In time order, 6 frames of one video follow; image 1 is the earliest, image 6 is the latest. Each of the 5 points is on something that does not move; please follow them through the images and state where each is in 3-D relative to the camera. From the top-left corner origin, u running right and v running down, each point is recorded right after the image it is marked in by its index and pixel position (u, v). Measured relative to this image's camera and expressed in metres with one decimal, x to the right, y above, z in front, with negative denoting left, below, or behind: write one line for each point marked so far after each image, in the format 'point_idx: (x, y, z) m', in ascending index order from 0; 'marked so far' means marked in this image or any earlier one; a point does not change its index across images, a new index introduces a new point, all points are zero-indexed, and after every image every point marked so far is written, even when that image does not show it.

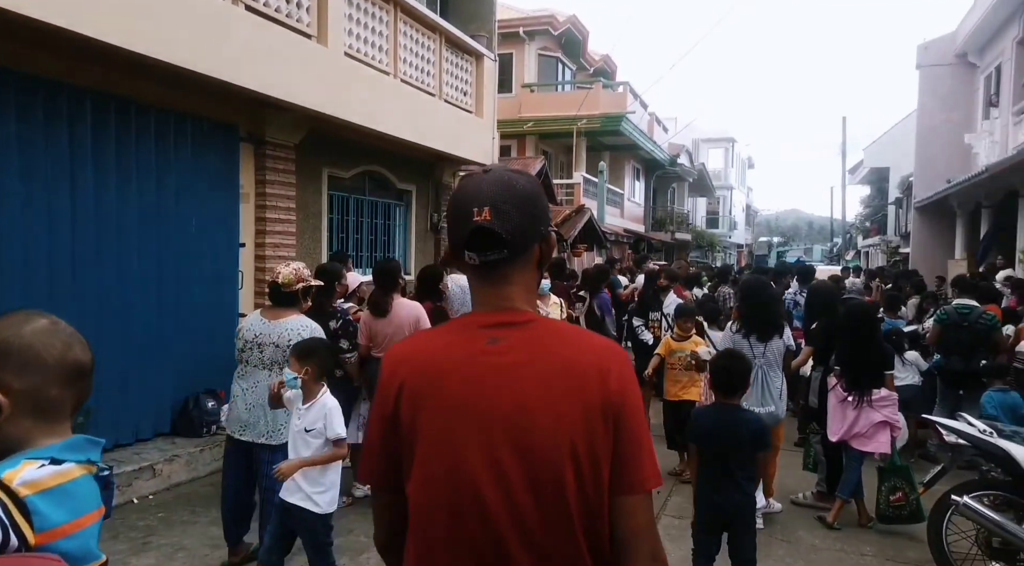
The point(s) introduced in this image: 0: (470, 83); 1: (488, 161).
0: (-0.5, +2.6, +10.1) m
1: (-0.3, +1.6, +10.6) m
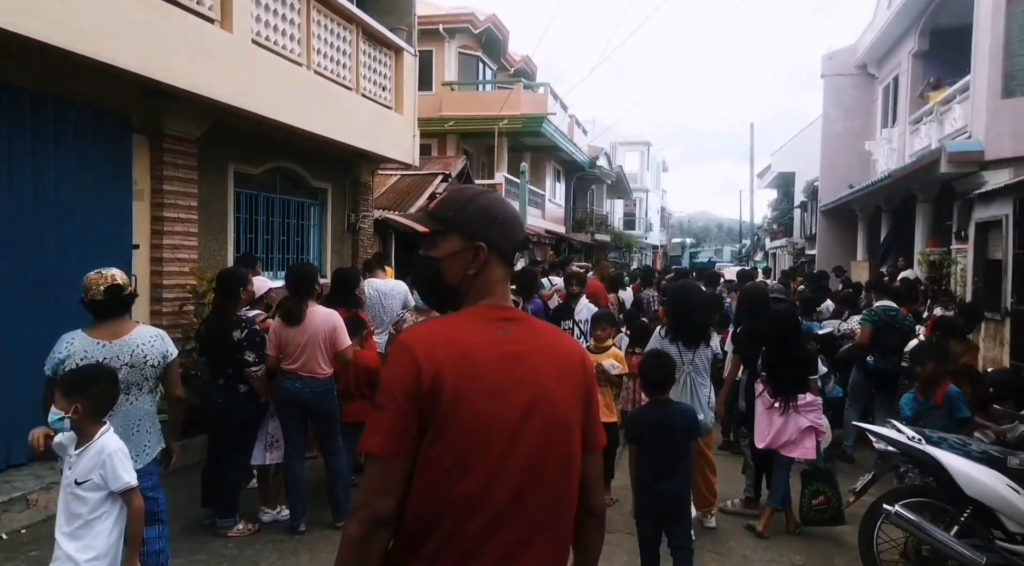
0: (-1.5, +2.5, +9.7) m
1: (-1.3, +1.6, +10.2) m
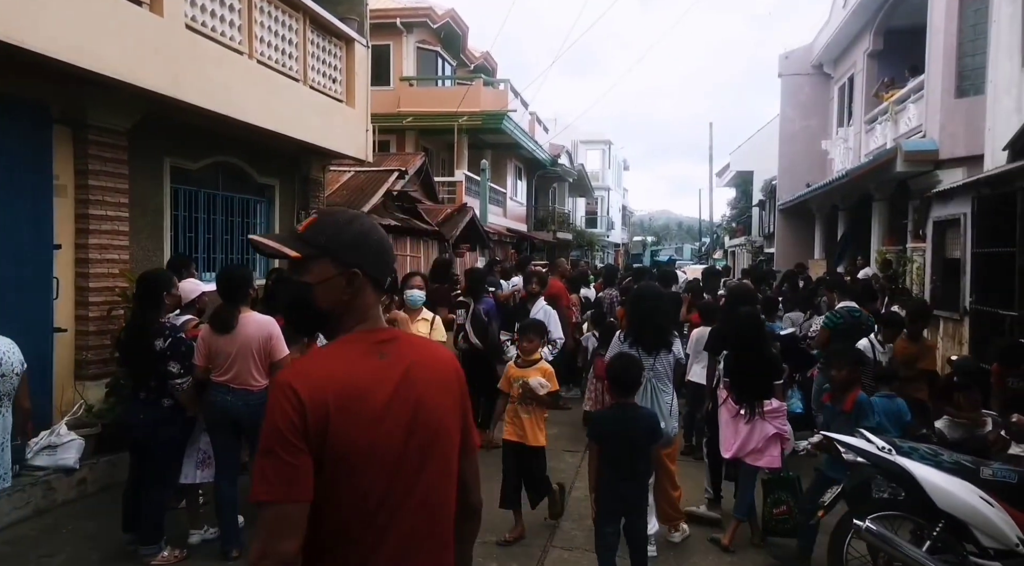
0: (-2.0, +2.5, +9.3) m
1: (-1.9, +1.6, +9.8) m
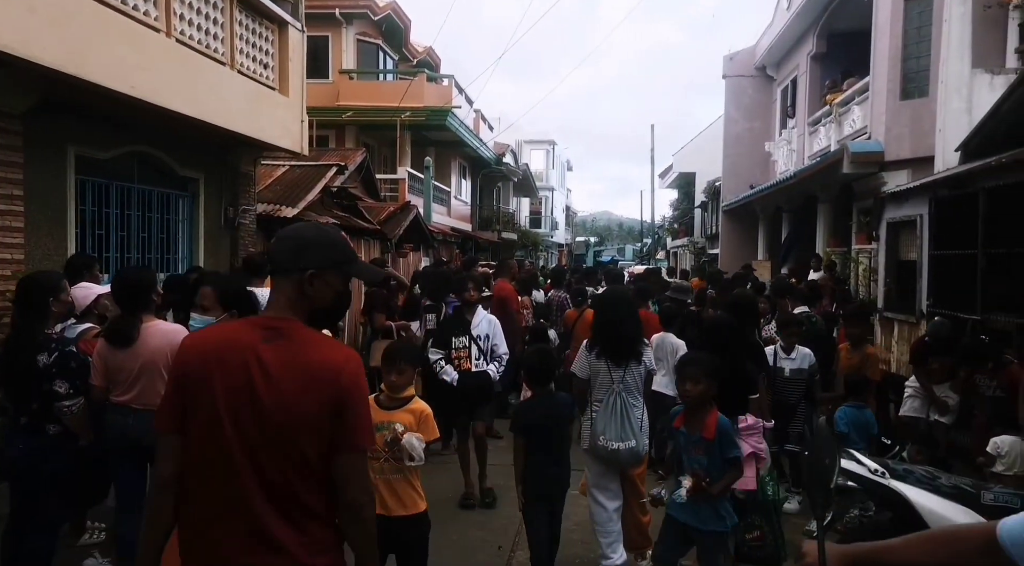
0: (-2.6, +2.5, +8.7) m
1: (-2.5, +1.6, +9.2) m
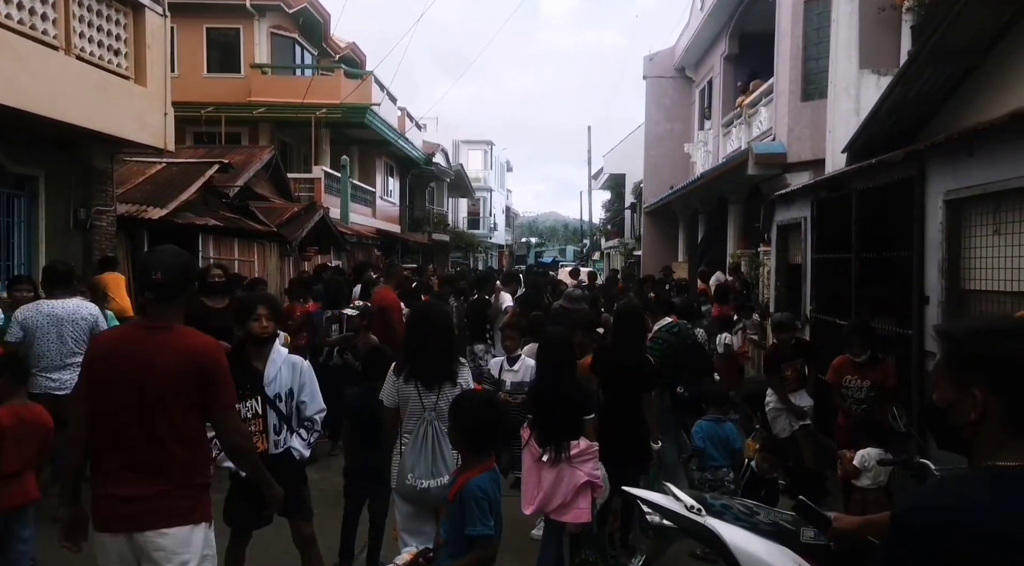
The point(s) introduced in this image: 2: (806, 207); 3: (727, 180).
0: (-3.9, +2.4, +8.0) m
1: (-3.8, +1.5, +8.5) m
2: (+3.0, +0.8, +8.1) m
3: (+3.8, +1.8, +14.1) m
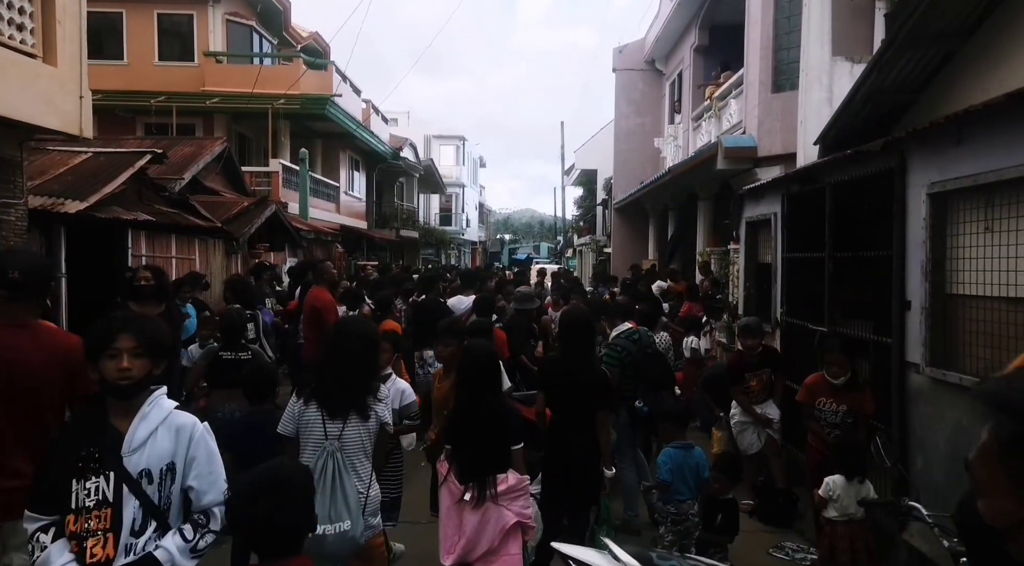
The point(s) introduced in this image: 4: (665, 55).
0: (-4.4, +2.4, +7.2) m
1: (-4.3, +1.5, +7.8) m
2: (+2.5, +0.8, +7.5) m
3: (+3.2, +1.9, +13.6) m
4: (+3.8, +5.7, +19.8) m
